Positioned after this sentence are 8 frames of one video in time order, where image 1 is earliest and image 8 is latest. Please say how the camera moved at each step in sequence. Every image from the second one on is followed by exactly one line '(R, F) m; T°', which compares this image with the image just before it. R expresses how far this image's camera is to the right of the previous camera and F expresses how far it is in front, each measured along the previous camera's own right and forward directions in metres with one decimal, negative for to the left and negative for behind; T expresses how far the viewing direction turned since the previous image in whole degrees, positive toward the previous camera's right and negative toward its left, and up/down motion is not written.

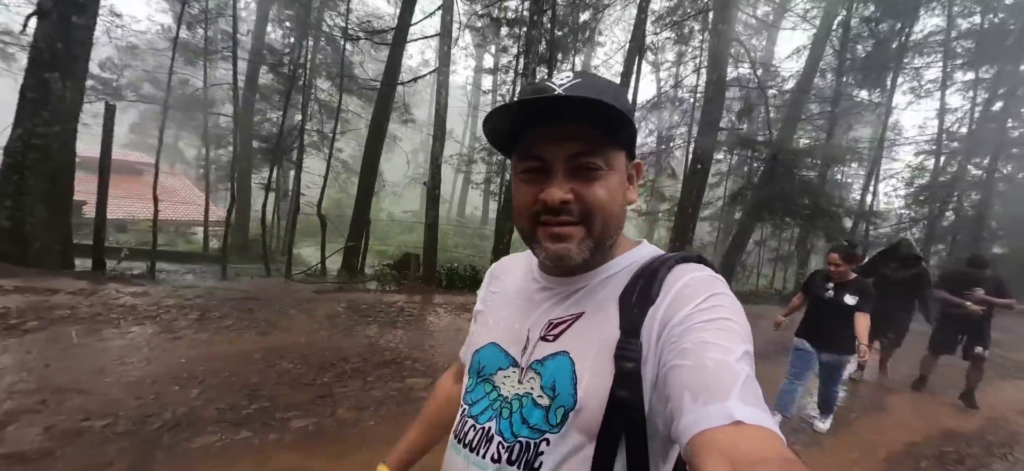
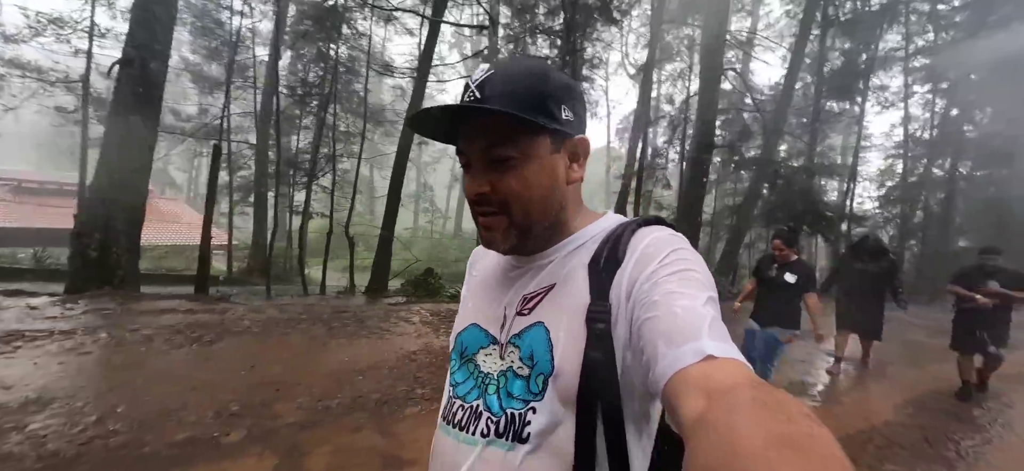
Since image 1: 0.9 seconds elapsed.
(-0.3, -0.3) m; +2°
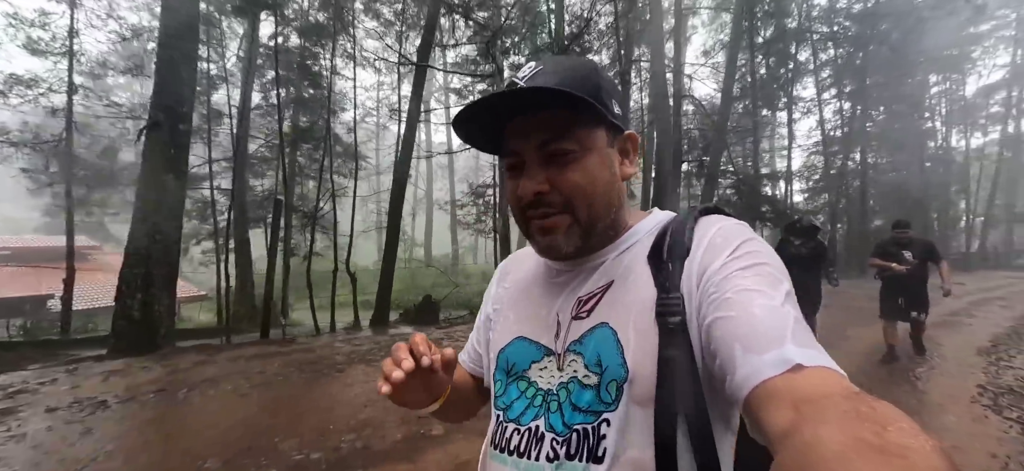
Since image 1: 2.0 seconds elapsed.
(-0.4, -0.3) m; +6°
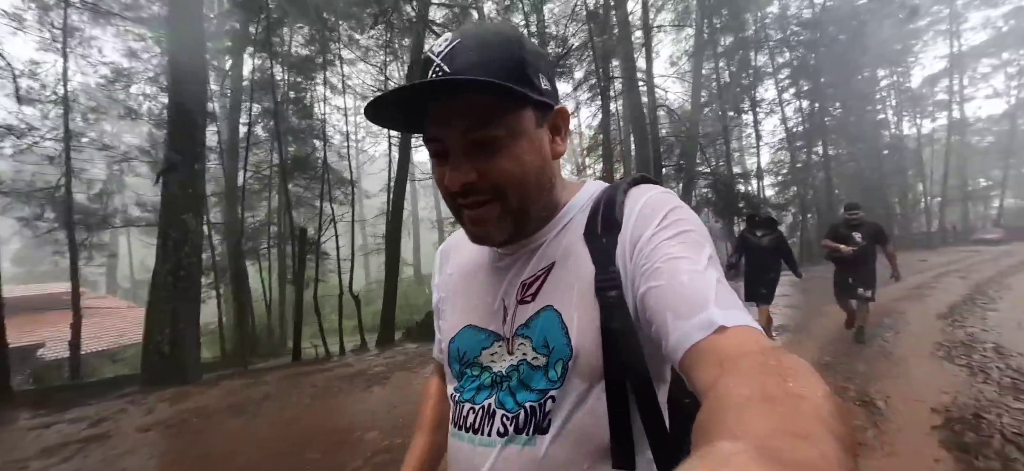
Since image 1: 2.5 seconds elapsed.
(-0.1, -0.2) m; +3°
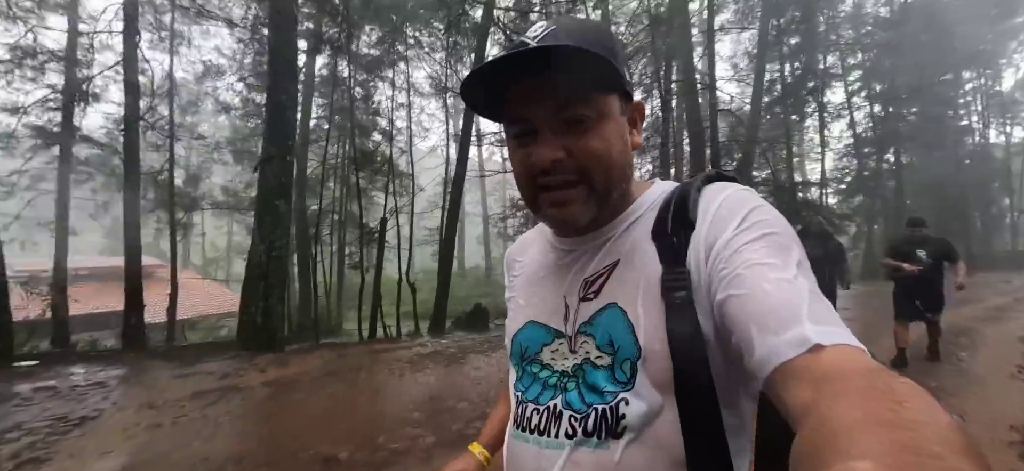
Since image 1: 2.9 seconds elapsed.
(-0.1, -0.1) m; -5°
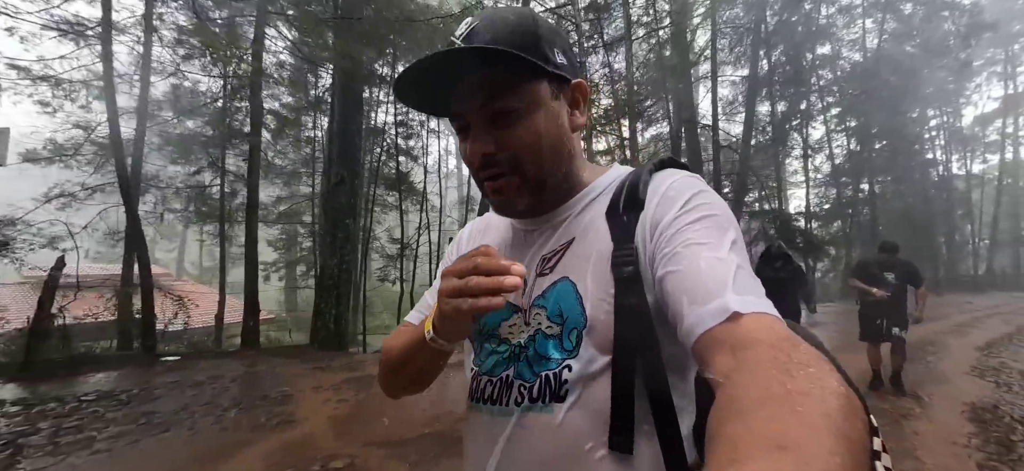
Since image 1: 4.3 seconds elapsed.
(-0.4, -0.4) m; +2°
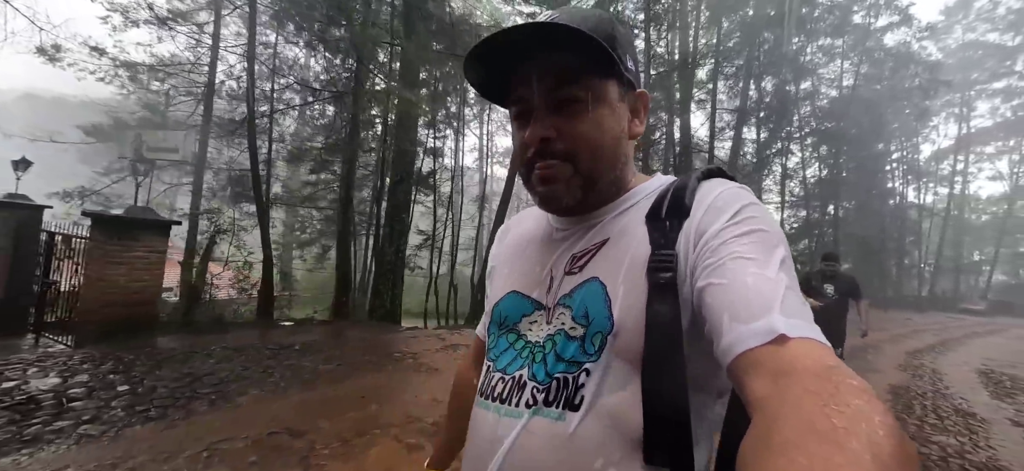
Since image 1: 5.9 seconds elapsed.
(-0.5, -0.6) m; +3°
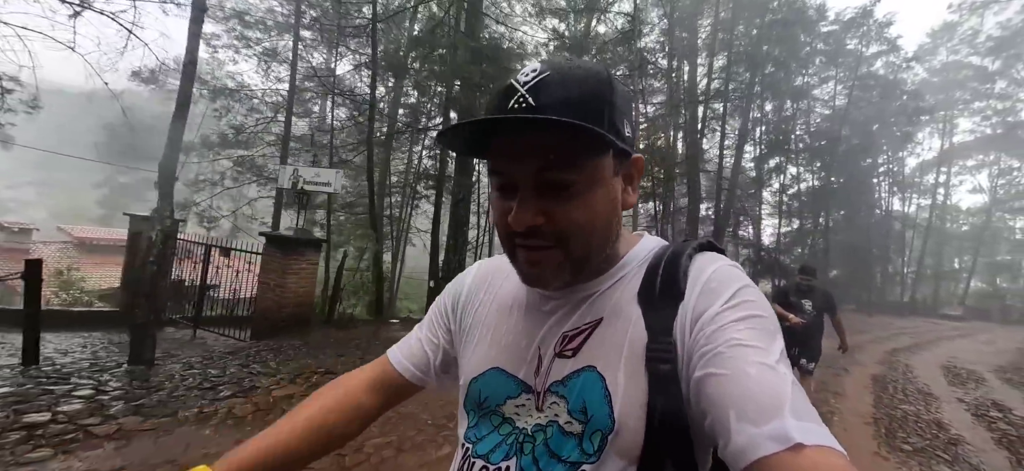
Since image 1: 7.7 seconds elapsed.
(-0.6, -0.7) m; +1°
